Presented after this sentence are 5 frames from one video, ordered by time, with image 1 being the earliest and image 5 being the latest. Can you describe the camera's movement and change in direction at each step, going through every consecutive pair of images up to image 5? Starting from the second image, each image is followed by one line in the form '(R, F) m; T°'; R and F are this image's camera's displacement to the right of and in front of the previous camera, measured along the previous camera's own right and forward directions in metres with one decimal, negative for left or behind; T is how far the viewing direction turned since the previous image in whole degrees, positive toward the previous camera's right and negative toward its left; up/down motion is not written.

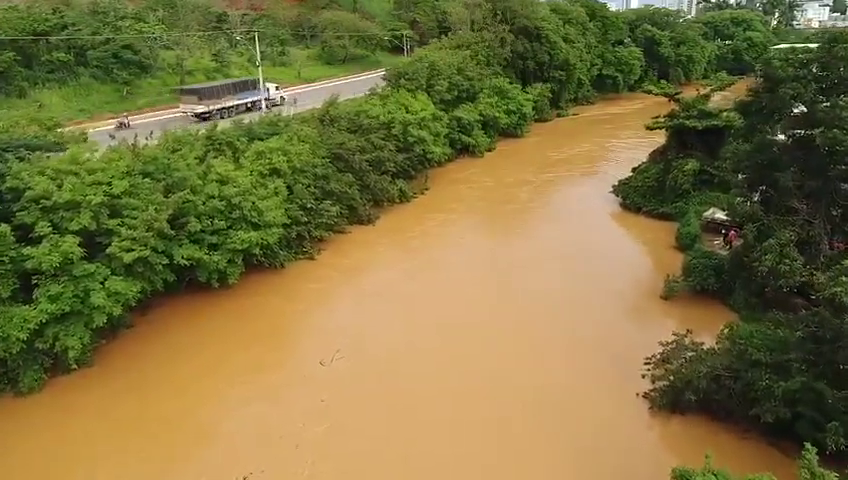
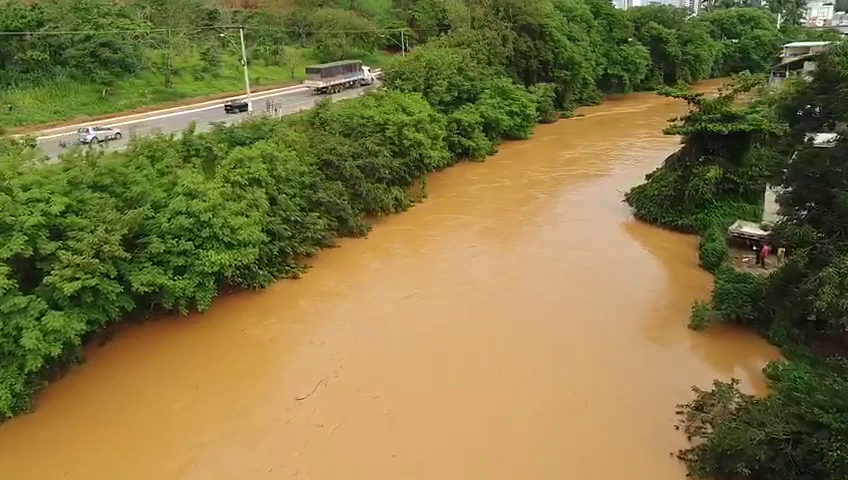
(+0.2, +2.1) m; 0°
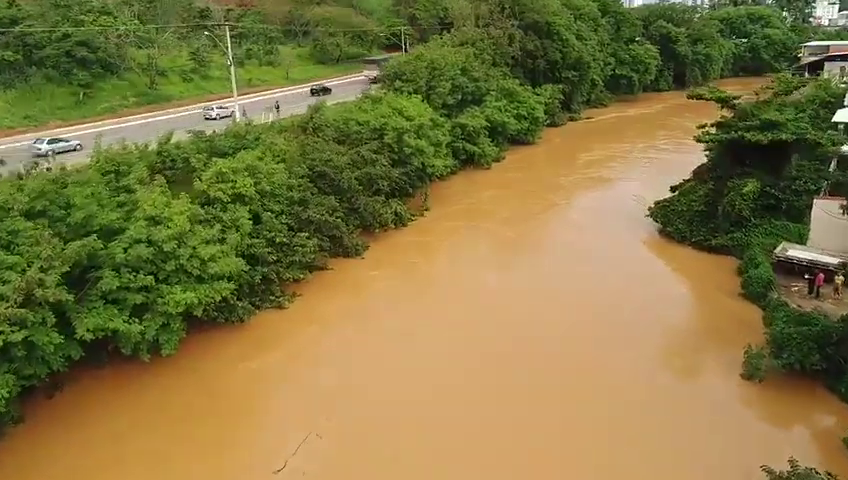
(-0.1, +2.4) m; 0°
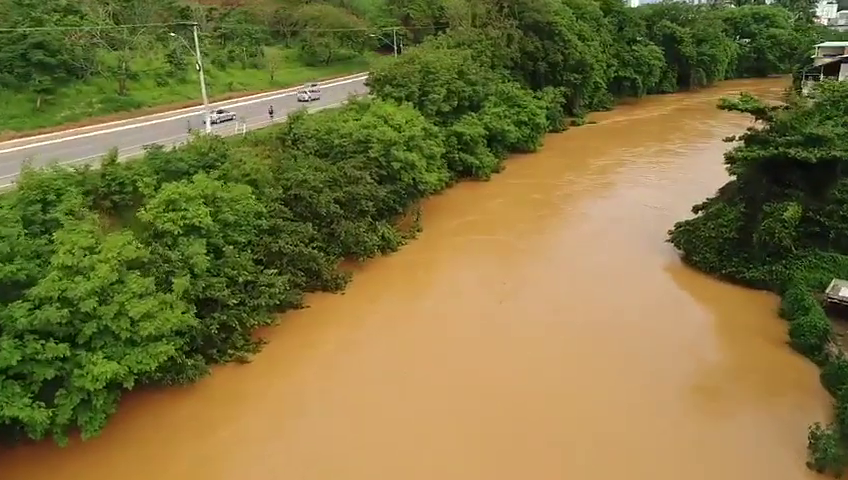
(+0.2, +2.7) m; 0°
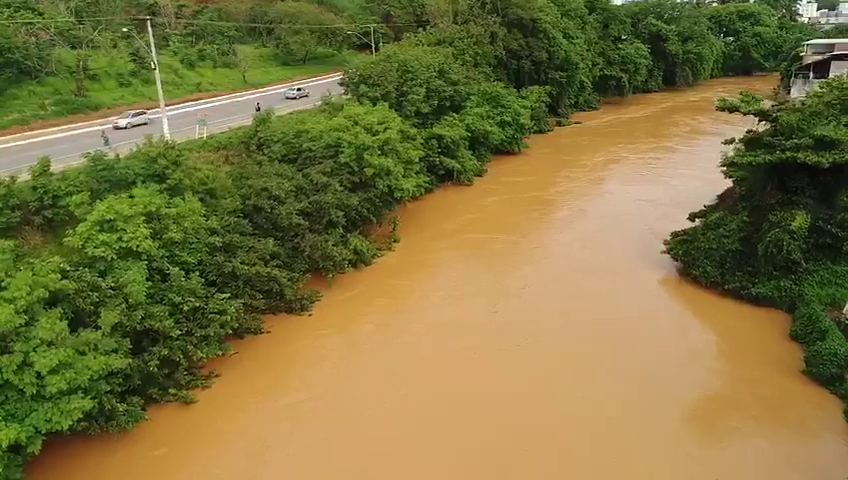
(+0.3, +1.7) m; +1°
